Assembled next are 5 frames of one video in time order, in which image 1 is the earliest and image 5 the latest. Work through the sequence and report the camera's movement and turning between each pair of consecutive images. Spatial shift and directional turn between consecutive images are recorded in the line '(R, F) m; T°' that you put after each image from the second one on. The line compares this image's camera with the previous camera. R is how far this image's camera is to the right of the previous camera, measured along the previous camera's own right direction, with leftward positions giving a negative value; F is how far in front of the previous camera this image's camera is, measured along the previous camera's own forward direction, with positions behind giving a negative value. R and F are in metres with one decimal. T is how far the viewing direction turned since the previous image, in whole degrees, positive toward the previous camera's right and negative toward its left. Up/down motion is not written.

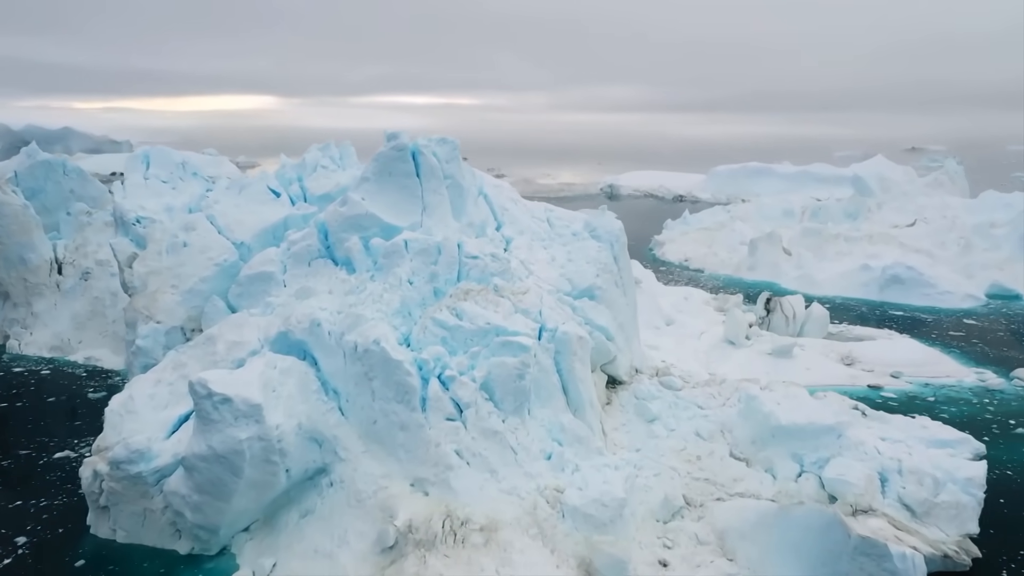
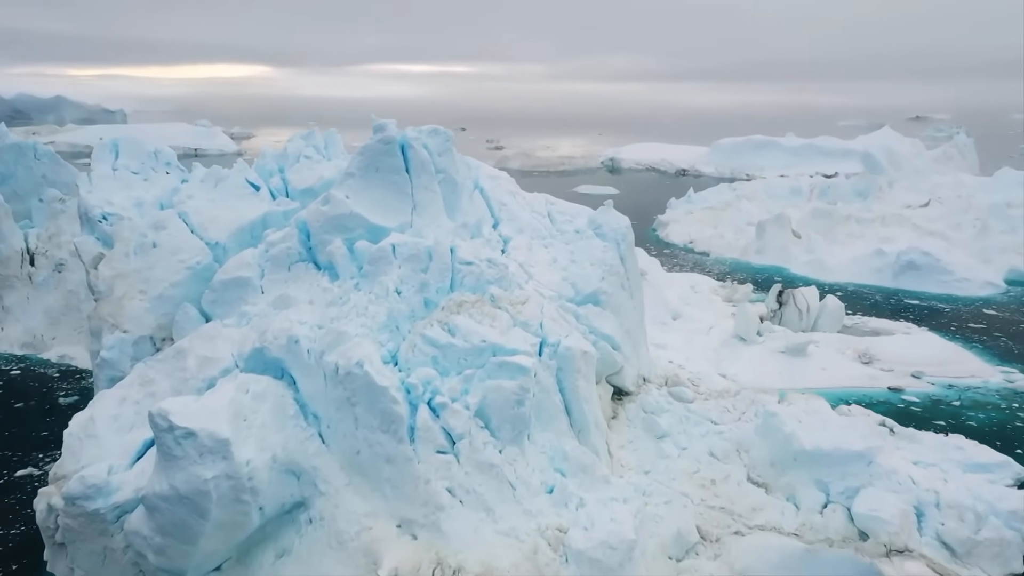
(0.0, +0.7) m; 0°
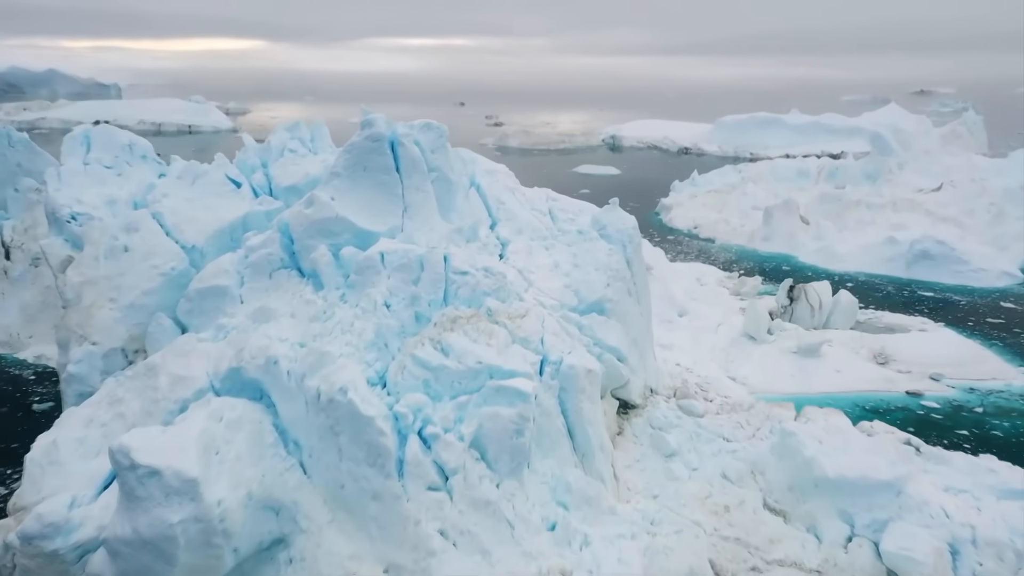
(0.0, +0.6) m; 0°
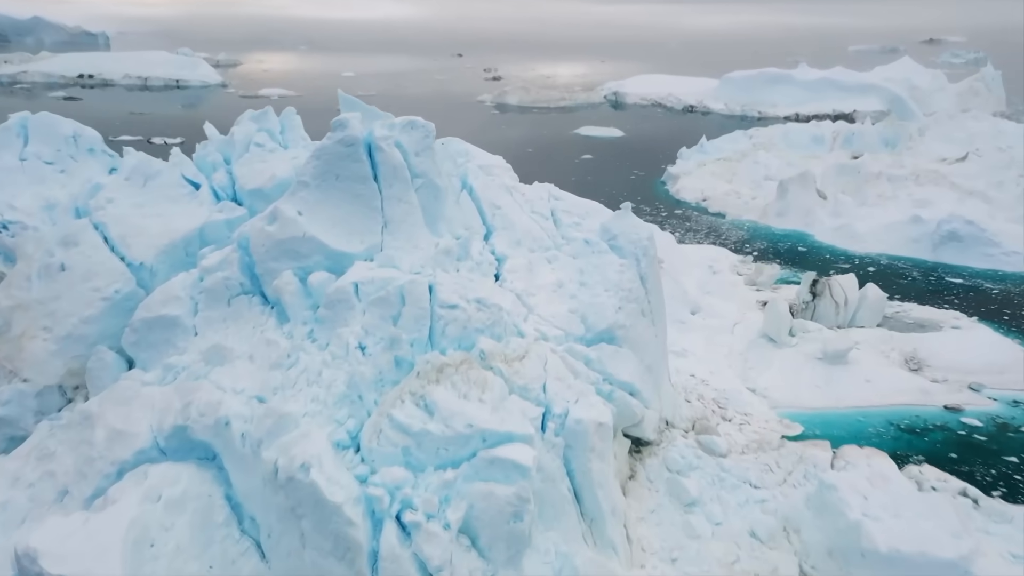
(0.0, +1.1) m; 0°
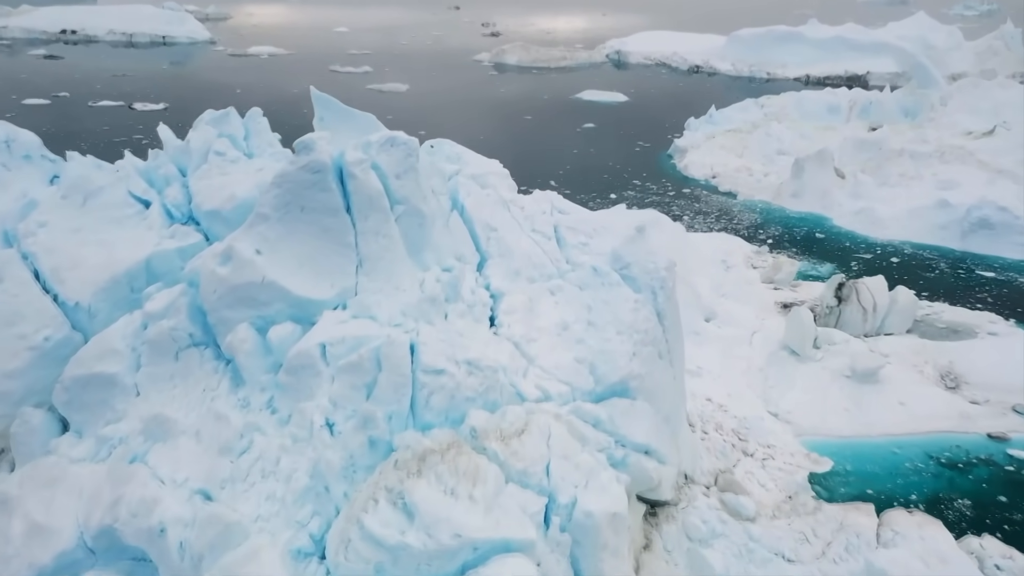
(0.0, +1.0) m; 0°
